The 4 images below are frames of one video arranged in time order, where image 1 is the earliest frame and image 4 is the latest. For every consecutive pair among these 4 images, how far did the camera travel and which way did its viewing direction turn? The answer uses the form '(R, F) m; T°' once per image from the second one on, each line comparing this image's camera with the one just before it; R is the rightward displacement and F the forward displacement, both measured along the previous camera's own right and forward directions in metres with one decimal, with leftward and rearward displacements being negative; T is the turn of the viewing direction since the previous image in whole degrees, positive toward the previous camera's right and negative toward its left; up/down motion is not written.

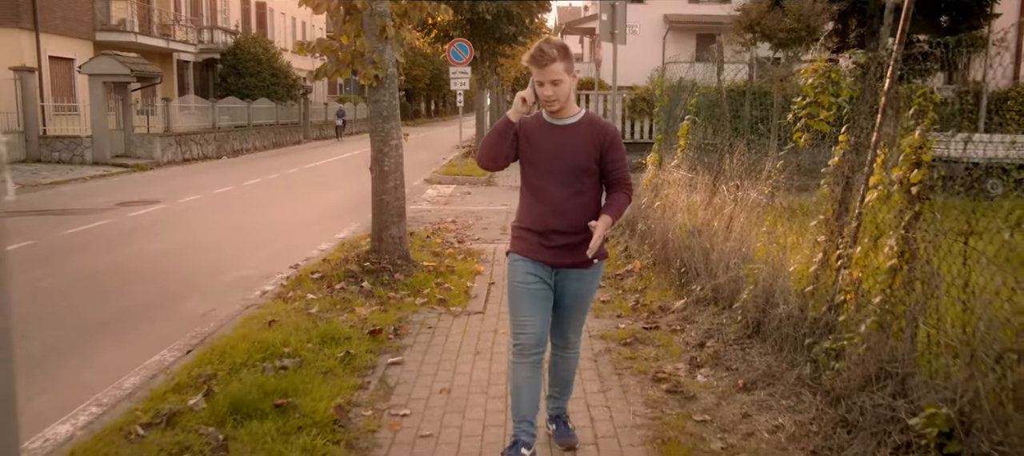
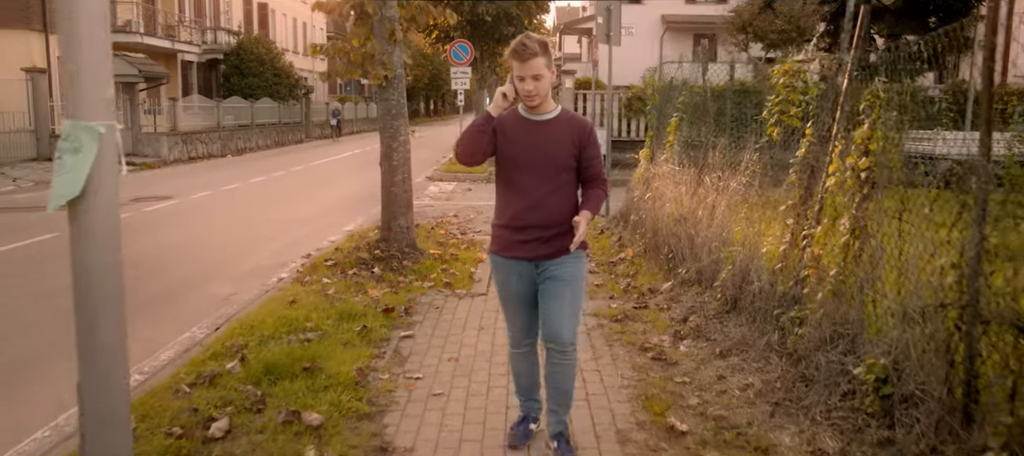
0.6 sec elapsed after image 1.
(0.0, -0.5) m; 0°
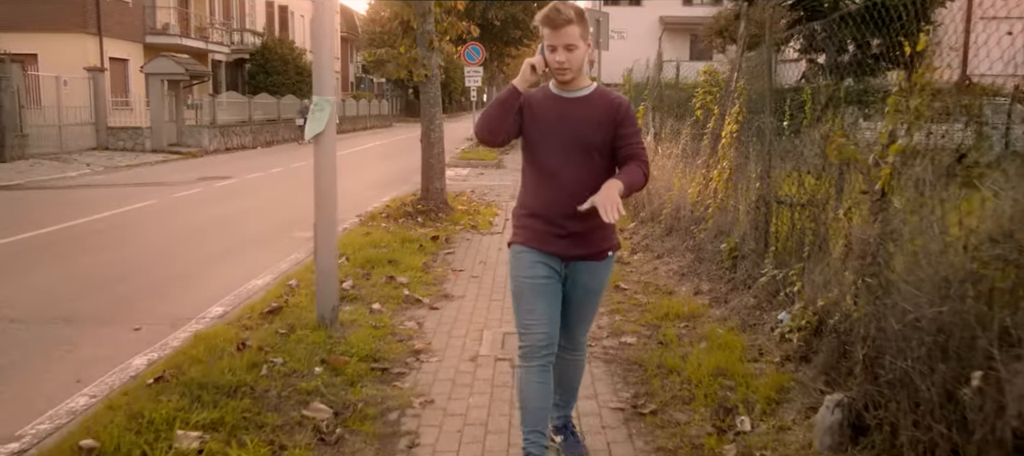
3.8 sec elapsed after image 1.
(0.0, -2.7) m; 0°
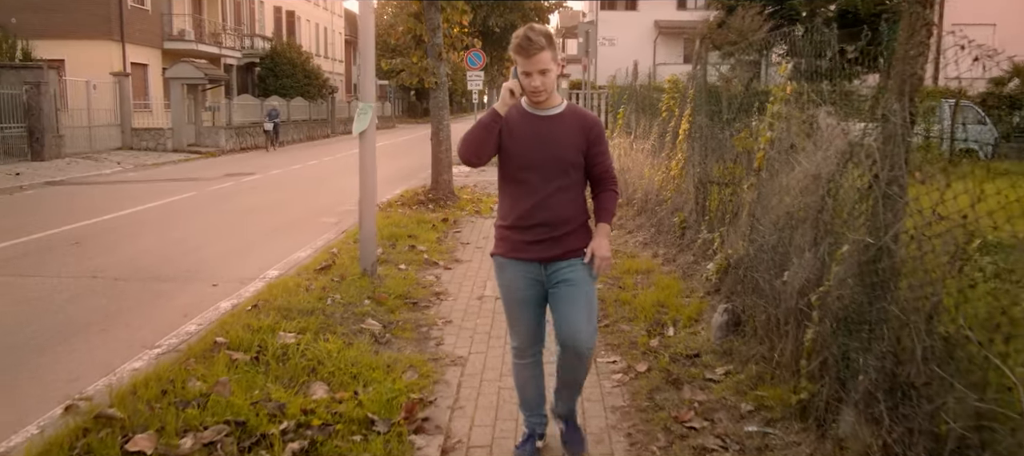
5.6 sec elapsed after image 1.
(0.0, -1.7) m; 0°
